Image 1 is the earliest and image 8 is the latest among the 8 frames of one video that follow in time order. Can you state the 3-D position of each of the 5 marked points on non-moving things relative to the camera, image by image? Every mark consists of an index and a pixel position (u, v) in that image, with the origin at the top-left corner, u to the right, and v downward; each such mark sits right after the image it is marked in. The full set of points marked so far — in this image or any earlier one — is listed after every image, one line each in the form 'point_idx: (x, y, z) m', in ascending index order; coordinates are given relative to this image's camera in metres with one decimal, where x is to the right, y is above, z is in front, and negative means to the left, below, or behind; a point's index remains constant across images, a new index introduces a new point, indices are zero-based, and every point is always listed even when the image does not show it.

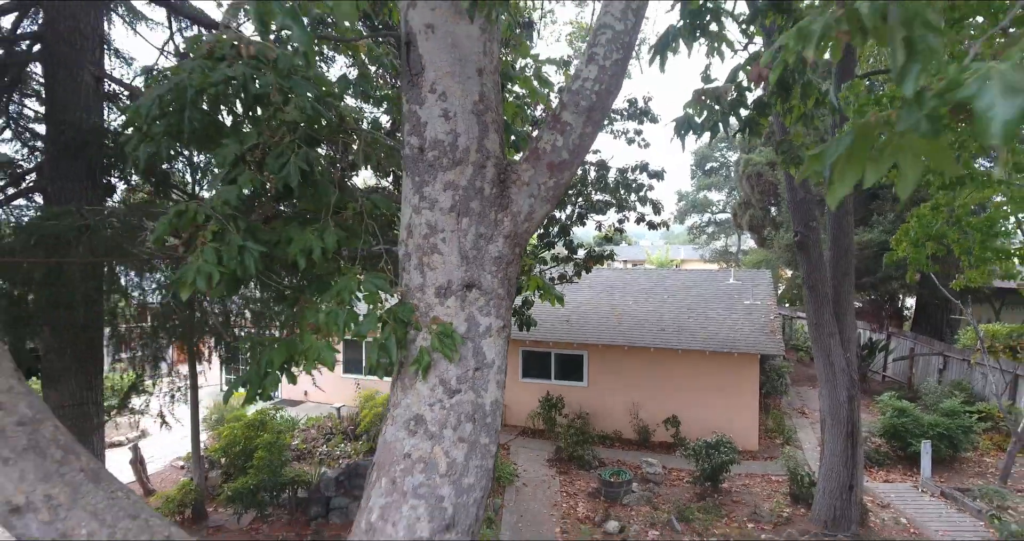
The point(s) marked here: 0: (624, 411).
0: (+1.2, -1.4, +10.3) m
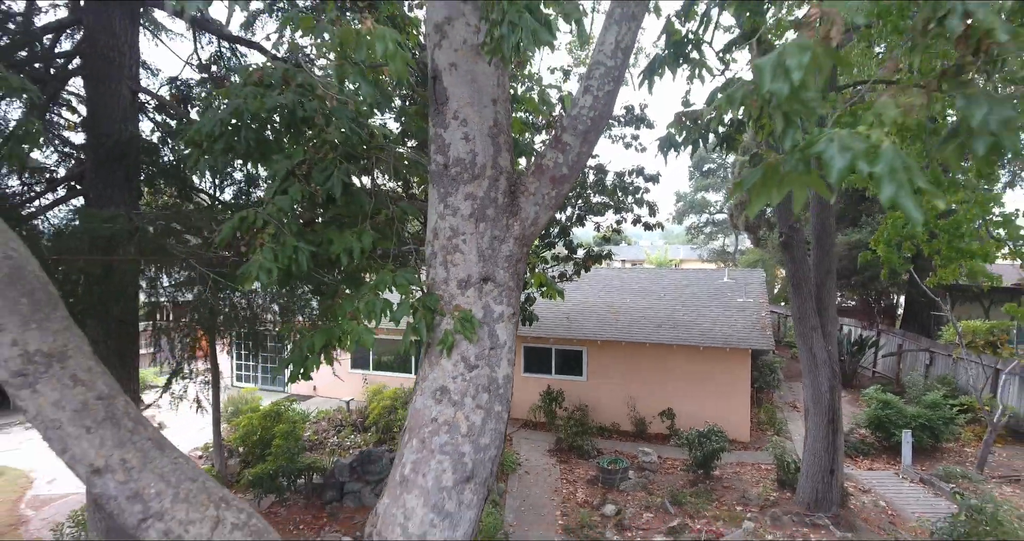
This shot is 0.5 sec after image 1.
0: (+1.2, -1.4, +10.8) m
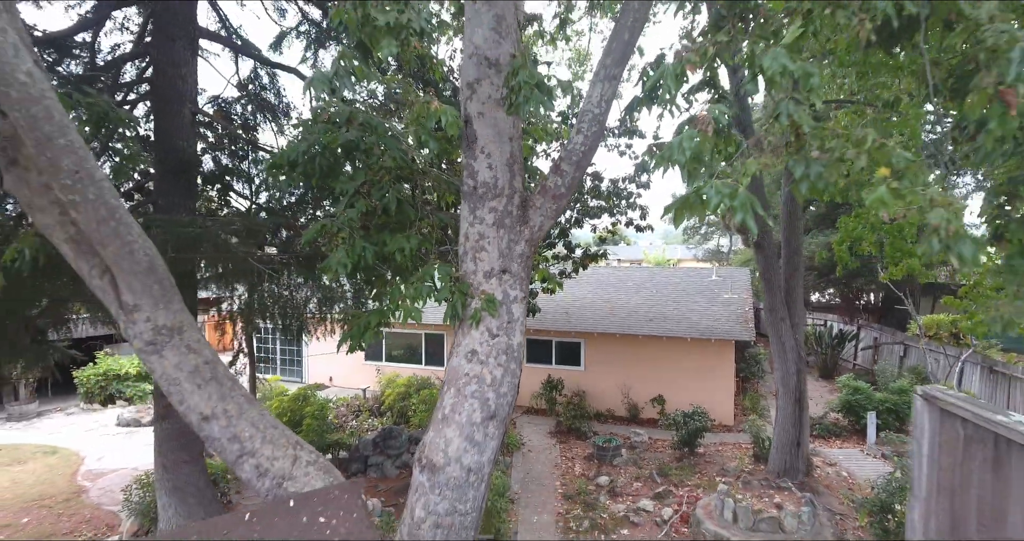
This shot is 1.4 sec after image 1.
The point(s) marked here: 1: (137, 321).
0: (+1.2, -1.4, +11.8) m
1: (-1.5, -0.2, +3.9) m
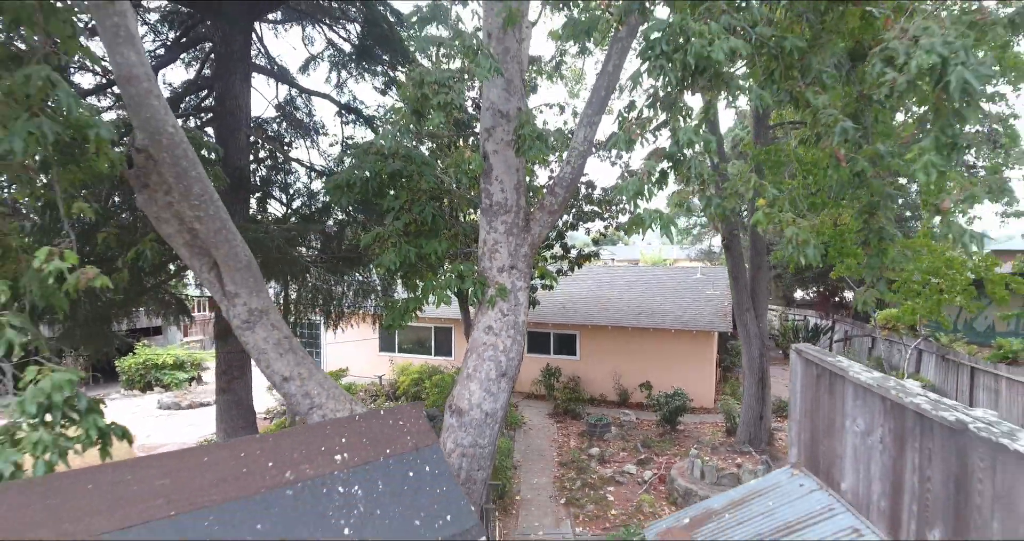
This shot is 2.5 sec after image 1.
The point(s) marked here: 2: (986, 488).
0: (+1.3, -1.4, +13.0) m
1: (-1.4, -0.2, +5.2) m
2: (+1.1, -0.5, +2.3) m
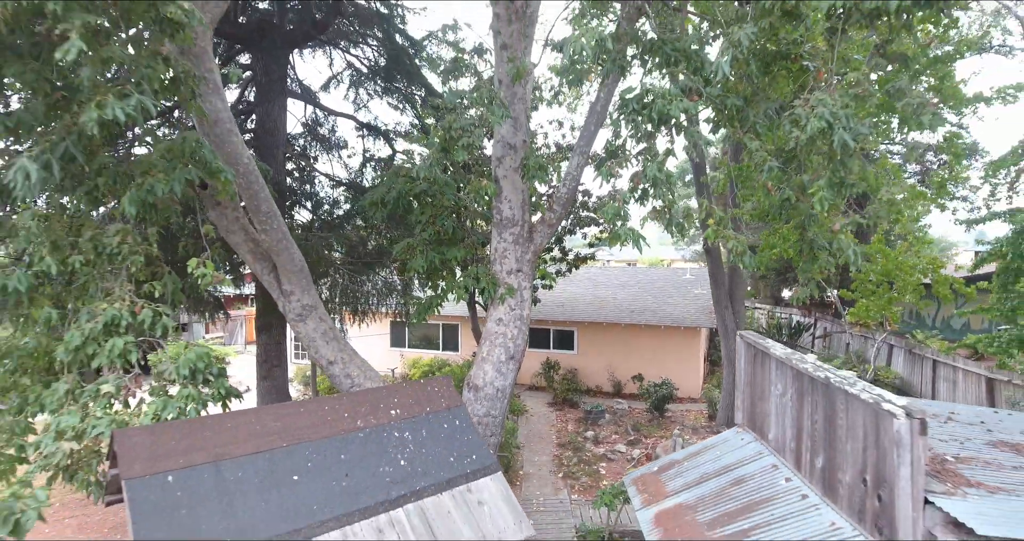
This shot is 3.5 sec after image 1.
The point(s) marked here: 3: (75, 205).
0: (+1.3, -1.4, +14.2) m
1: (-1.4, -0.2, +6.3) m
2: (+1.1, -0.5, +3.5) m
3: (-1.8, +0.2, +4.0) m
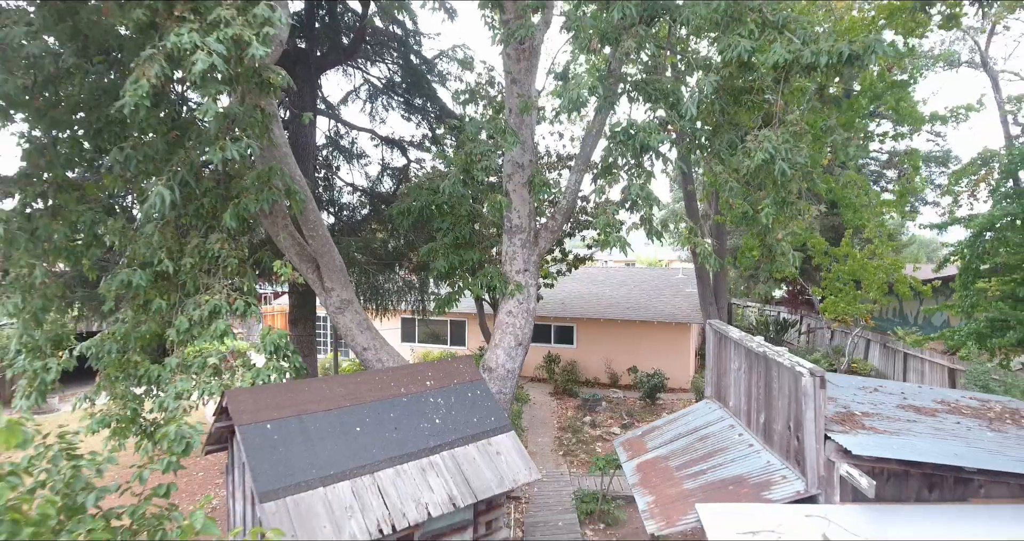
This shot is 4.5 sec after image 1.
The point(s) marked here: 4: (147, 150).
0: (+1.4, -1.4, +15.2) m
1: (-1.3, -0.2, +7.4) m
2: (+1.2, -0.5, +4.5) m
3: (-1.7, +0.2, +5.1) m
4: (-1.7, +0.6, +4.7) m
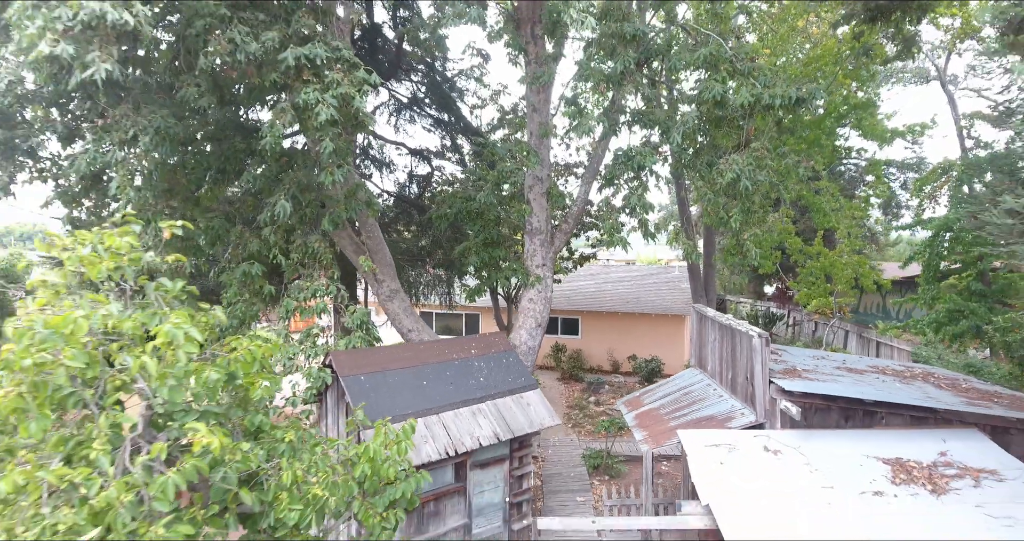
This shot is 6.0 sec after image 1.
0: (+1.5, -1.4, +16.8) m
1: (-1.1, -0.1, +8.9) m
2: (+1.4, -0.5, +6.1) m
3: (-1.5, +0.2, +6.6) m
4: (-1.5, +0.6, +6.3) m
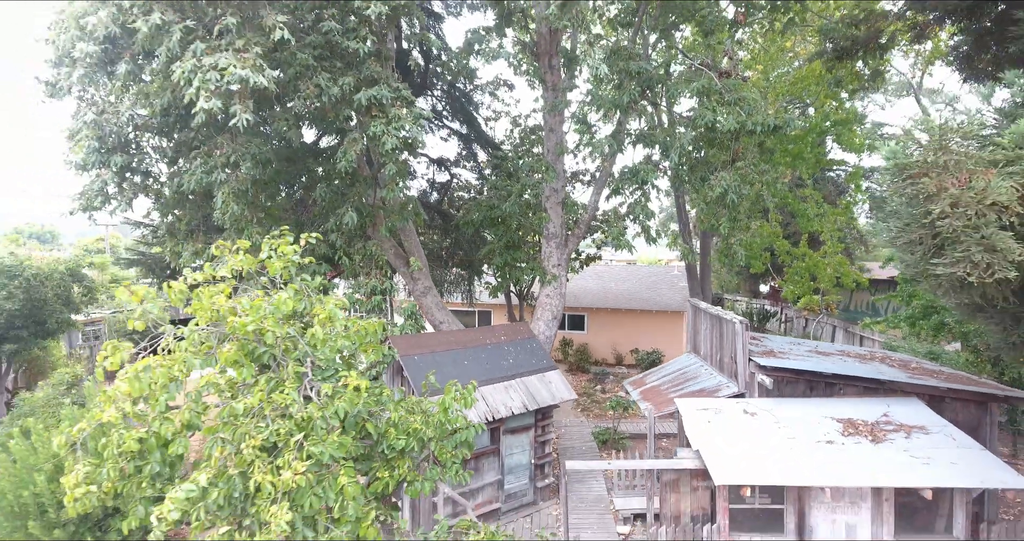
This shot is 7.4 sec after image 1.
0: (+1.7, -1.4, +18.1) m
1: (-1.0, -0.1, +10.2) m
2: (+1.6, -0.5, +7.4) m
3: (-1.4, +0.2, +7.9) m
4: (-1.3, +0.6, +7.5) m
